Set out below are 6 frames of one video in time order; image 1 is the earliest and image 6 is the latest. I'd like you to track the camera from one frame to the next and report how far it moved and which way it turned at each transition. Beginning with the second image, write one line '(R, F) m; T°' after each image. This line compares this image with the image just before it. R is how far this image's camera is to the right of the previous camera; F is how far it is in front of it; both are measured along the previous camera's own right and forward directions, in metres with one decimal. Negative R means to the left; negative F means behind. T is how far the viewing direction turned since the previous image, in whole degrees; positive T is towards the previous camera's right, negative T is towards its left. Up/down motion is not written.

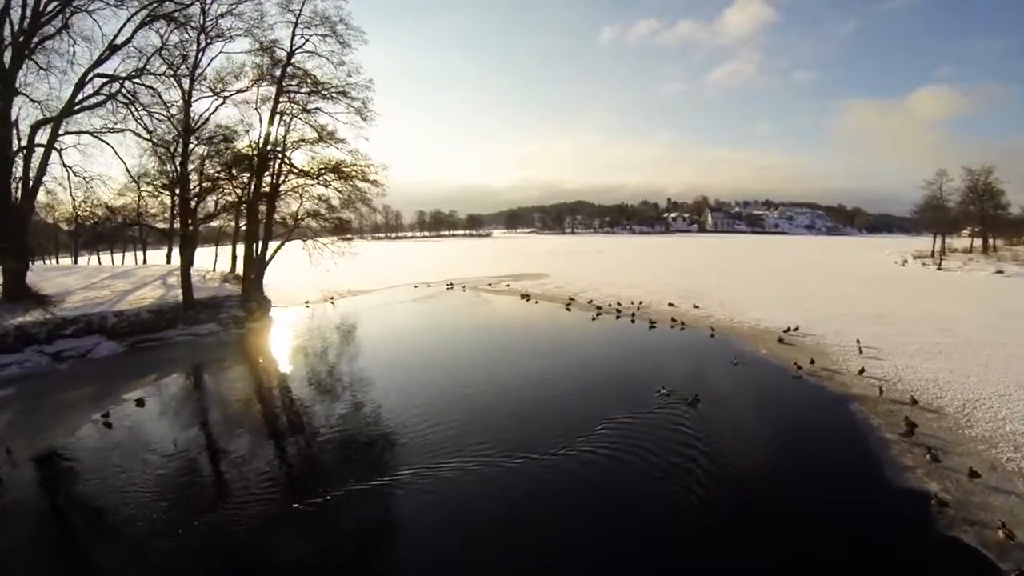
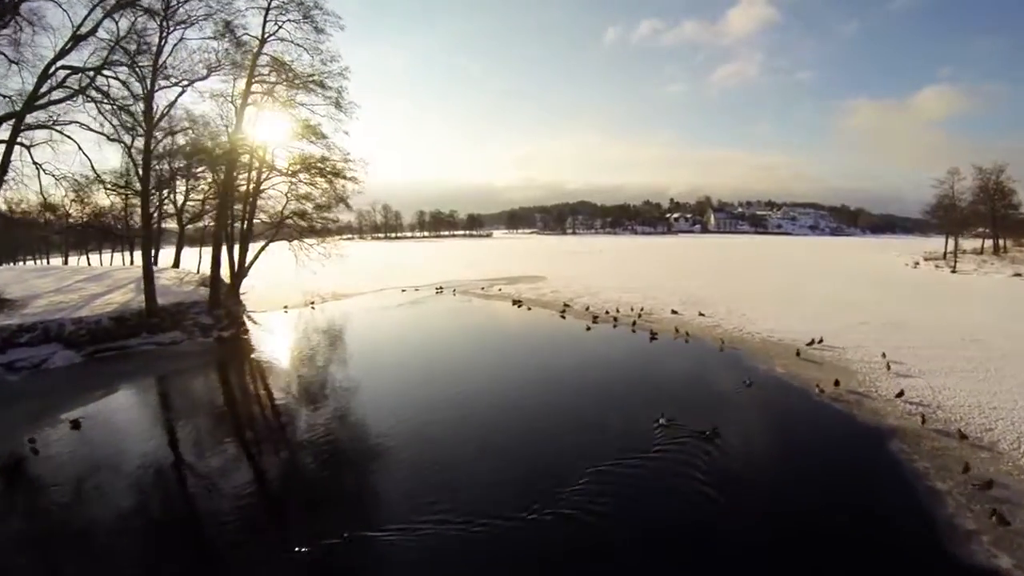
(+0.4, +1.4) m; 0°
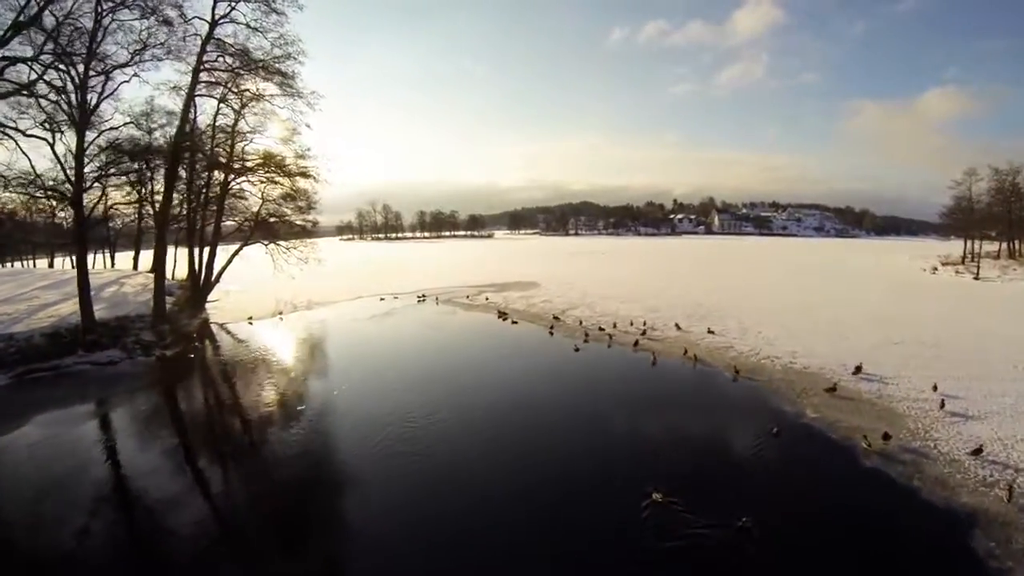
(+0.6, +2.0) m; 0°
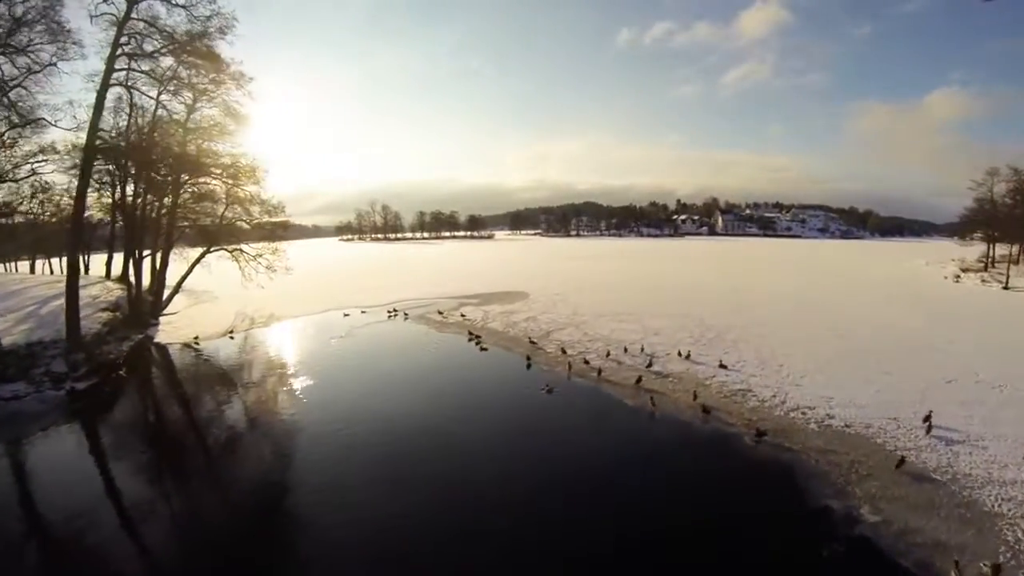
(+0.7, +2.4) m; 0°
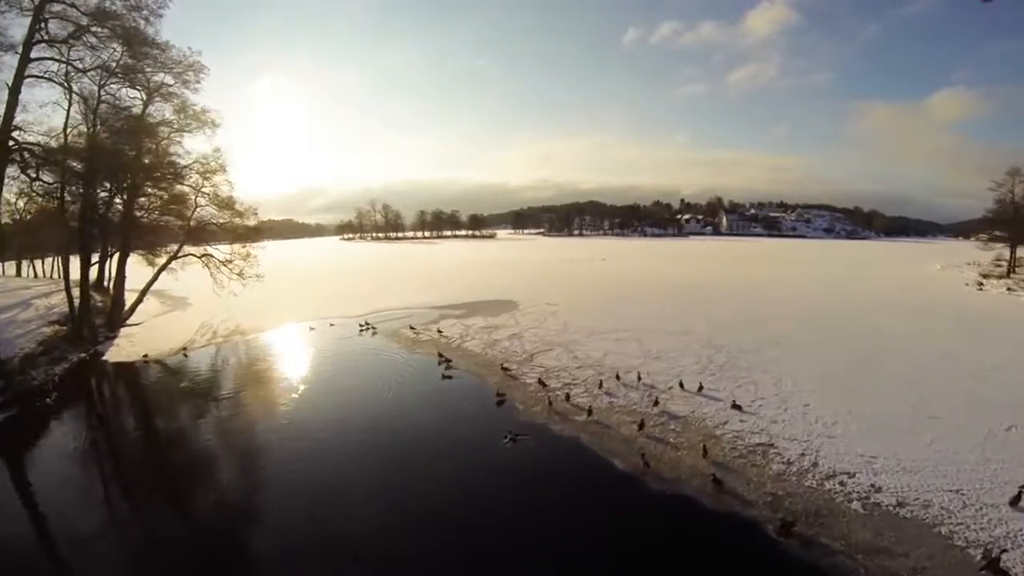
(+0.6, +1.9) m; 0°
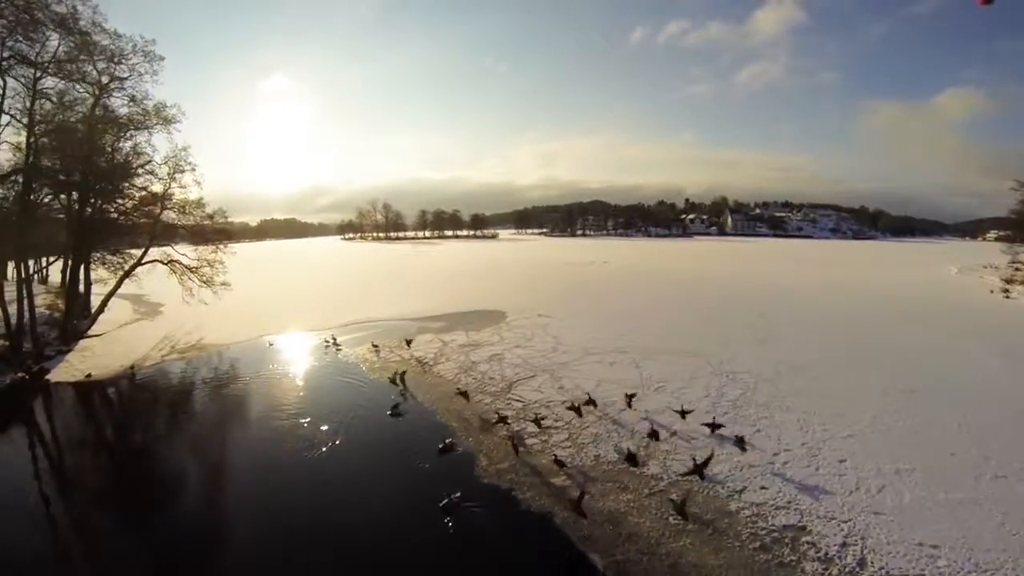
(+0.6, +1.8) m; 0°
